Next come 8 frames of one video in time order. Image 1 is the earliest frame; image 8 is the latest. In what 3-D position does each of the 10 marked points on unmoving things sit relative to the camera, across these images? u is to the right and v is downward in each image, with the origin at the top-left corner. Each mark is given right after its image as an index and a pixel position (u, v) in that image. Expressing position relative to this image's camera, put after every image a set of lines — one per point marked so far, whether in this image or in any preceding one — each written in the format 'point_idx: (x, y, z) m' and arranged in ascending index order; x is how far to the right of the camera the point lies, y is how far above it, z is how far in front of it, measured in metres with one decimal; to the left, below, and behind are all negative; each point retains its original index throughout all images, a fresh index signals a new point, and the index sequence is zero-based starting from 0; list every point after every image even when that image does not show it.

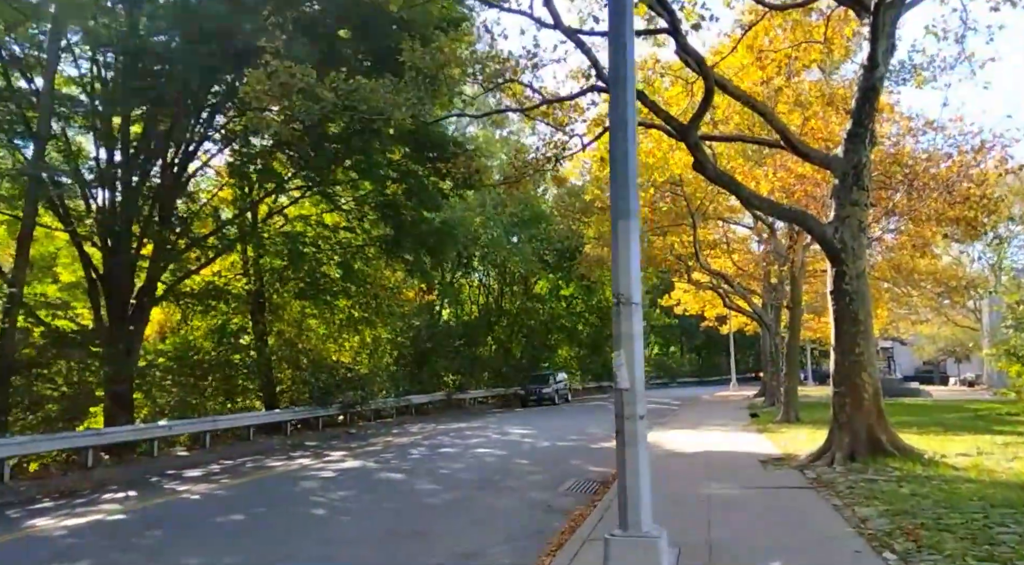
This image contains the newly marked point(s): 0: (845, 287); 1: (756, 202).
0: (+4.5, -0.1, +10.8) m
1: (+3.4, +1.2, +11.2) m
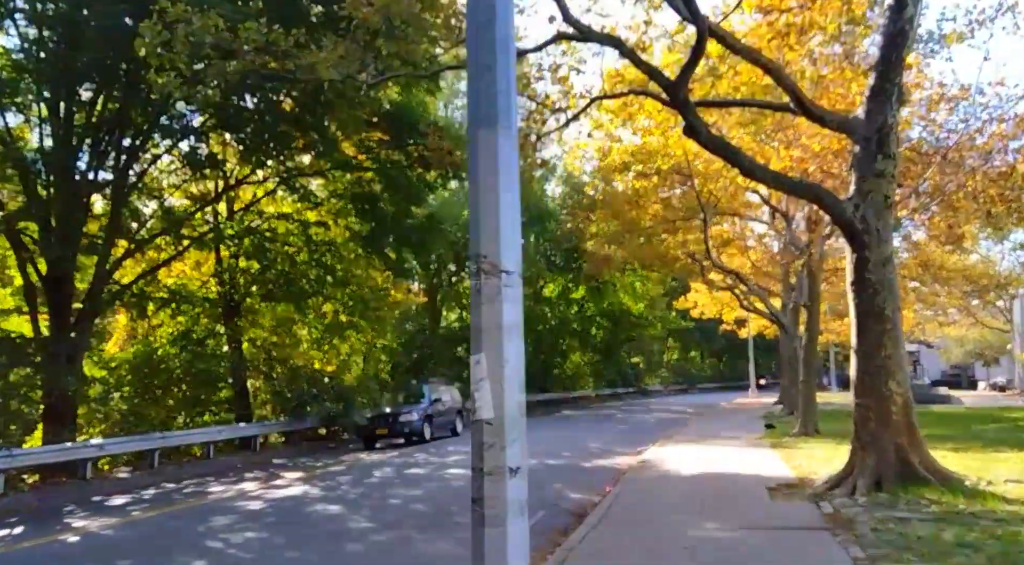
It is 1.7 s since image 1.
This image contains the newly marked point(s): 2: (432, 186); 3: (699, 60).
0: (+4.0, +0.1, +8.9) m
1: (+2.9, +1.3, +9.3) m
2: (-2.3, +2.4, +21.3) m
3: (+2.2, +2.6, +9.5) m
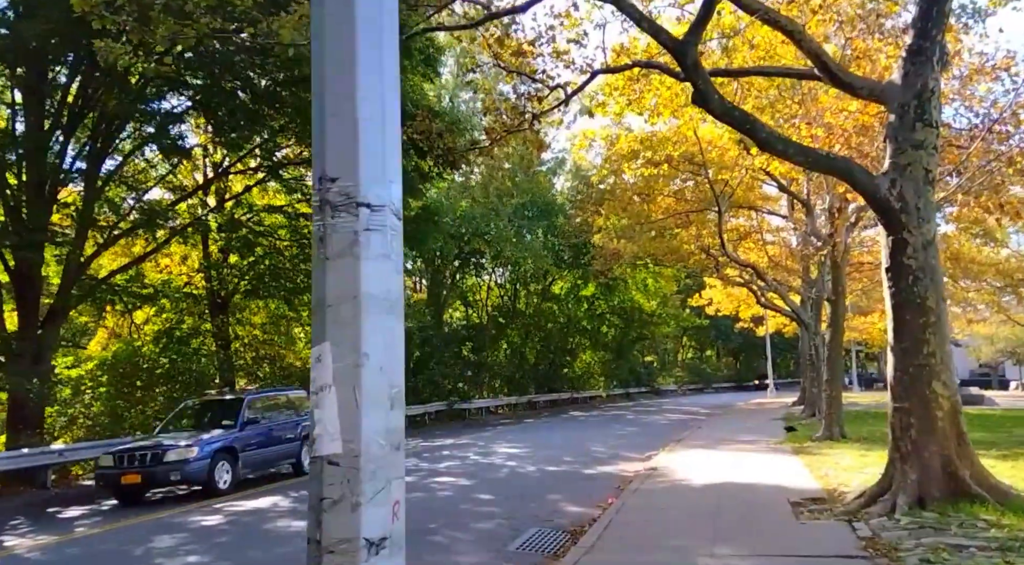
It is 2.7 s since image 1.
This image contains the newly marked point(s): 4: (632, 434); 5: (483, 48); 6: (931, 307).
0: (+3.8, +0.2, +7.7) m
1: (+2.8, +1.4, +8.1) m
2: (-2.3, +2.6, +20.2) m
3: (+2.1, +2.8, +8.4) m
4: (+2.9, -3.7, +19.5) m
5: (-0.5, +3.8, +13.1) m
6: (+4.0, -0.2, +7.6) m
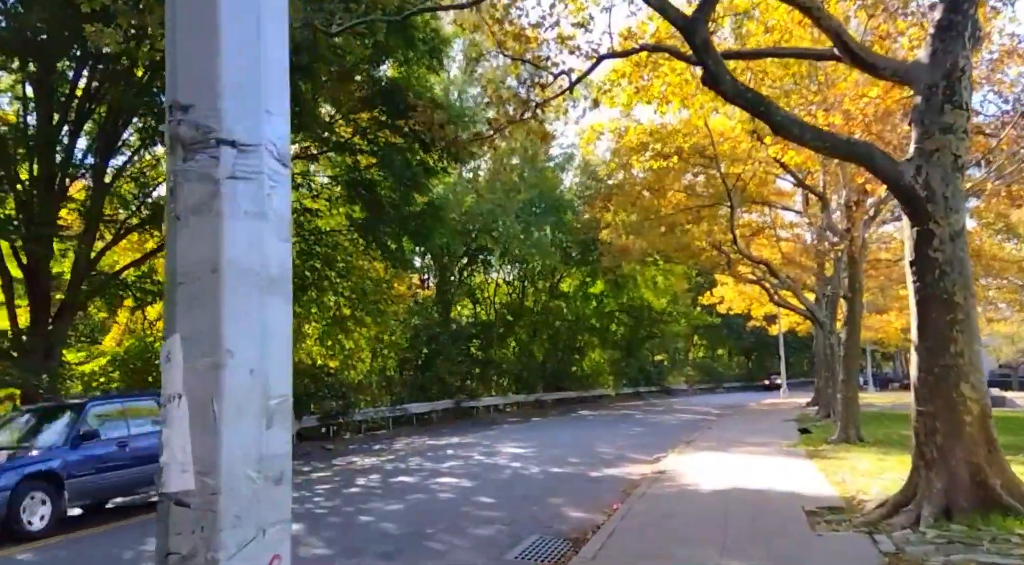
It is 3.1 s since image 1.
0: (+3.8, +0.2, +7.2) m
1: (+2.8, +1.5, +7.6) m
2: (-2.1, +2.7, +19.8) m
3: (+2.1, +2.9, +7.9) m
4: (+3.1, -3.6, +19.0) m
5: (-0.4, +3.9, +12.6) m
6: (+4.0, -0.2, +7.1) m
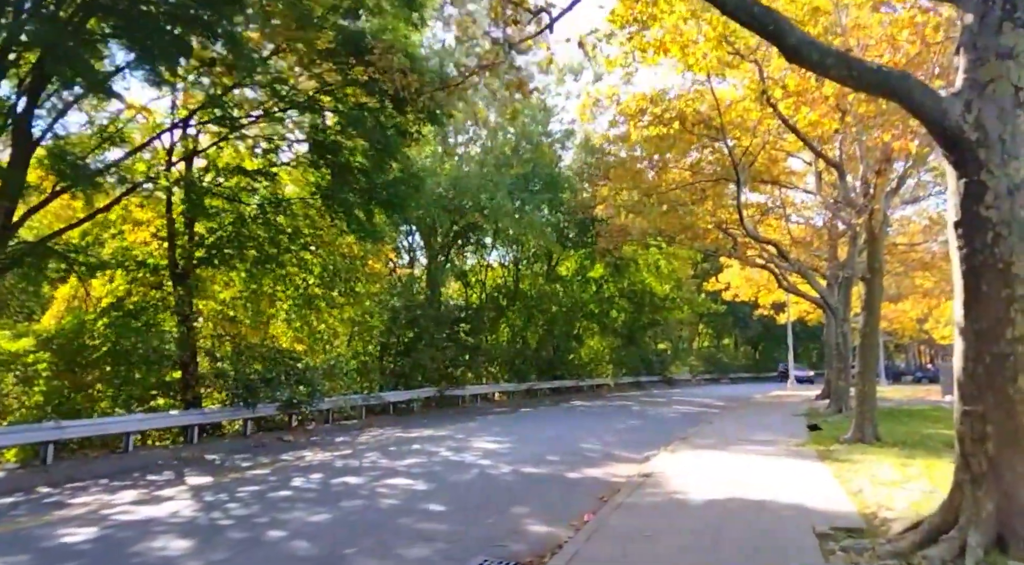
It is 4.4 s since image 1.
0: (+3.4, +0.5, +5.7) m
1: (+2.3, +1.7, +6.1) m
2: (-2.4, +3.2, +18.2) m
3: (+1.7, +3.1, +6.3) m
4: (+2.7, -3.2, +17.6) m
5: (-0.8, +4.3, +11.0) m
6: (+3.5, +0.1, +5.6) m
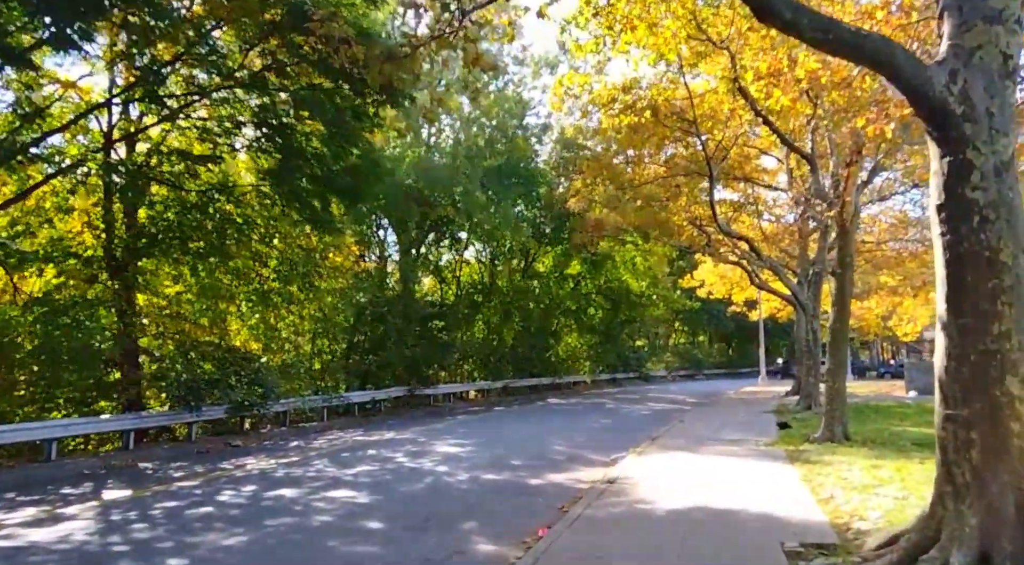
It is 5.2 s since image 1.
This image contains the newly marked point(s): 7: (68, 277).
0: (+2.9, +0.6, +5.1) m
1: (+1.9, +1.8, +5.5) m
2: (-3.2, +3.2, +17.5) m
3: (+1.2, +3.2, +5.7) m
4: (+2.0, -3.1, +17.0) m
5: (-1.3, +4.3, +10.3) m
6: (+3.1, +0.1, +5.0) m
7: (-9.1, +0.1, +16.4) m
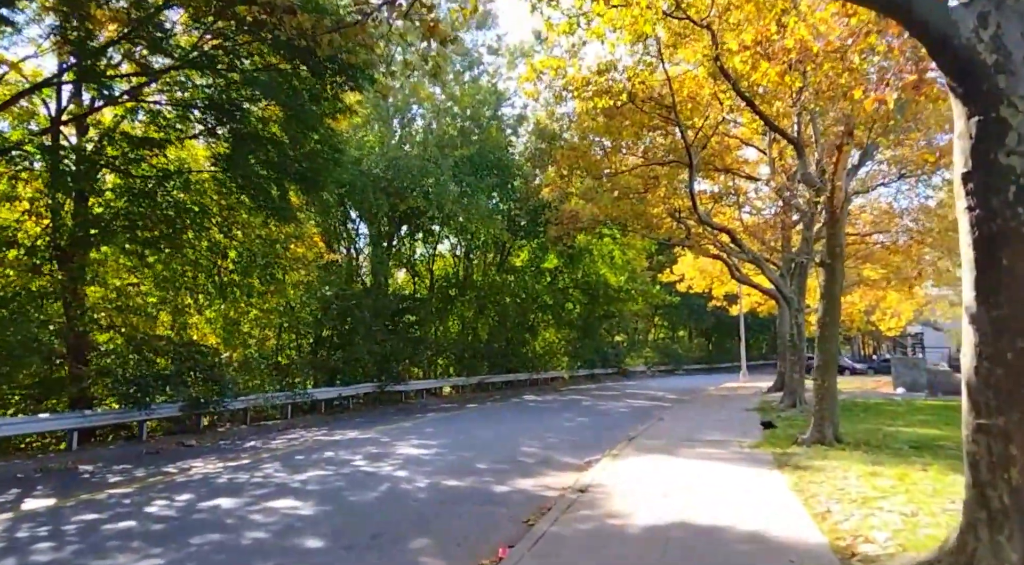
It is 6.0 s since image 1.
0: (+2.6, +0.6, +4.3) m
1: (+1.6, +1.9, +4.6) m
2: (-3.8, +3.4, +16.5) m
3: (+0.9, +3.3, +4.8) m
4: (+1.4, -2.9, +16.1) m
5: (-1.8, +4.5, +9.3) m
6: (+2.8, +0.2, +4.2) m
7: (-9.7, +0.3, +15.3) m
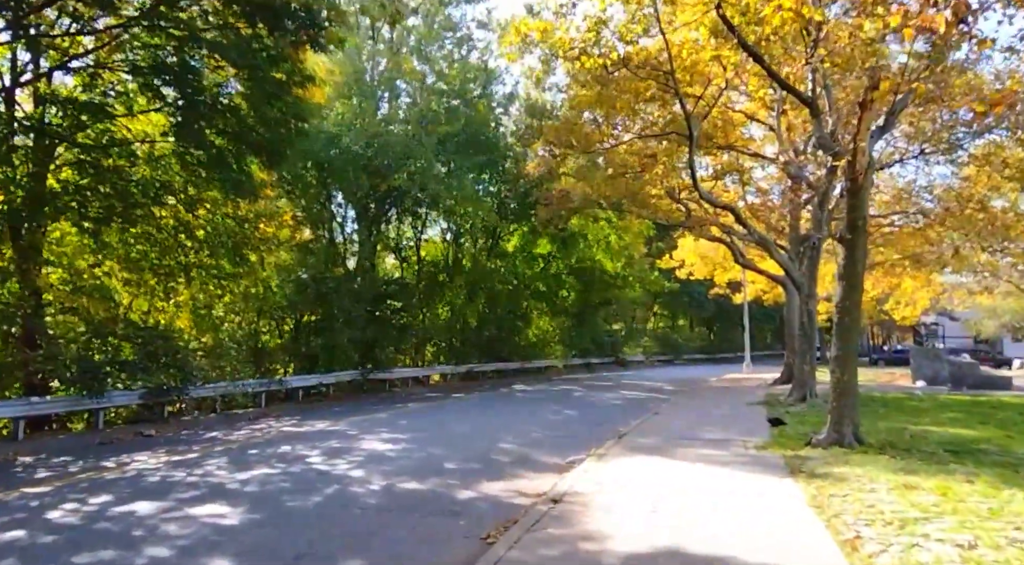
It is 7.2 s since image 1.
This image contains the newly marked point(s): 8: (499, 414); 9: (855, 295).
0: (+2.3, +0.8, +2.9) m
1: (+1.3, +2.1, +3.2) m
2: (-4.0, +3.9, +15.1) m
3: (+0.6, +3.5, +3.3) m
4: (+1.0, -2.6, +14.8) m
5: (-2.0, +4.8, +7.9) m
6: (+2.5, +0.4, +2.8) m
7: (-10.0, +0.7, +13.9) m
8: (-0.1, -2.6, +15.8) m
9: (+4.7, -0.2, +11.1) m
